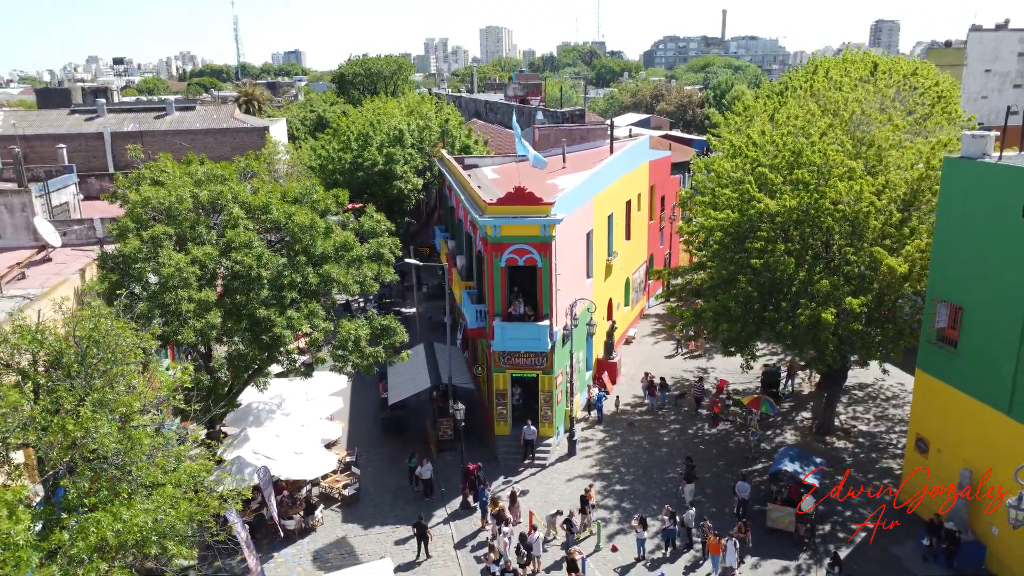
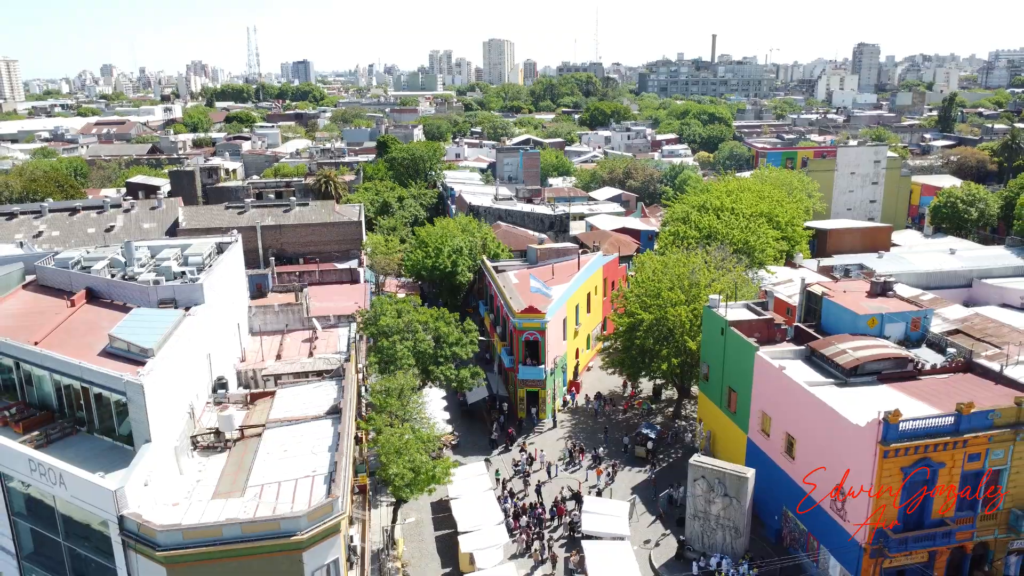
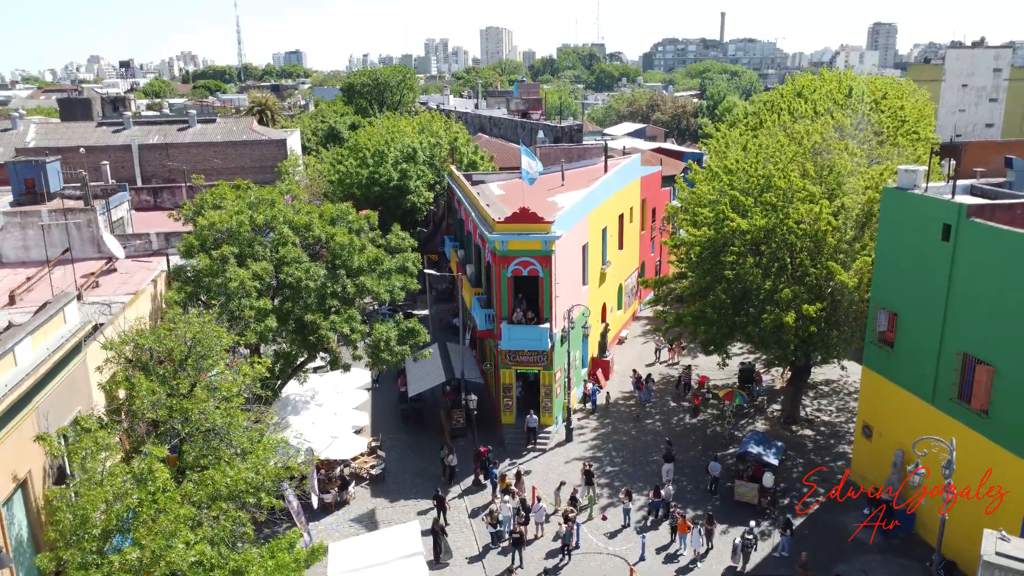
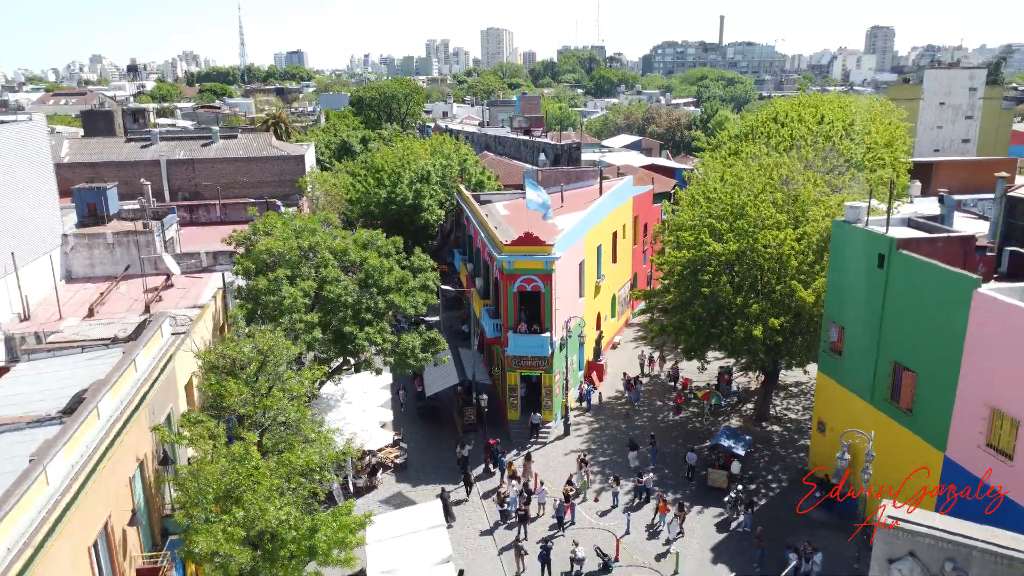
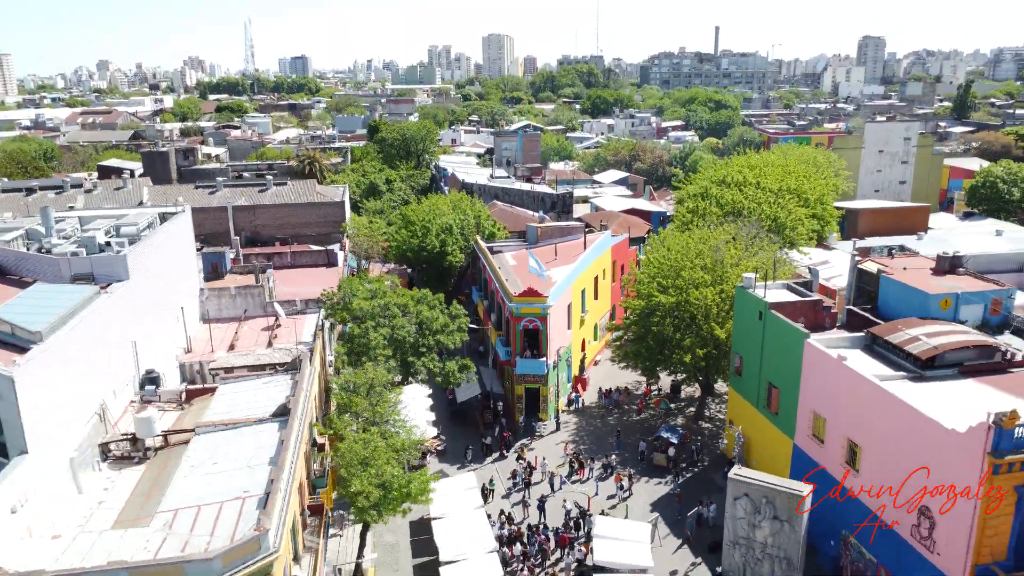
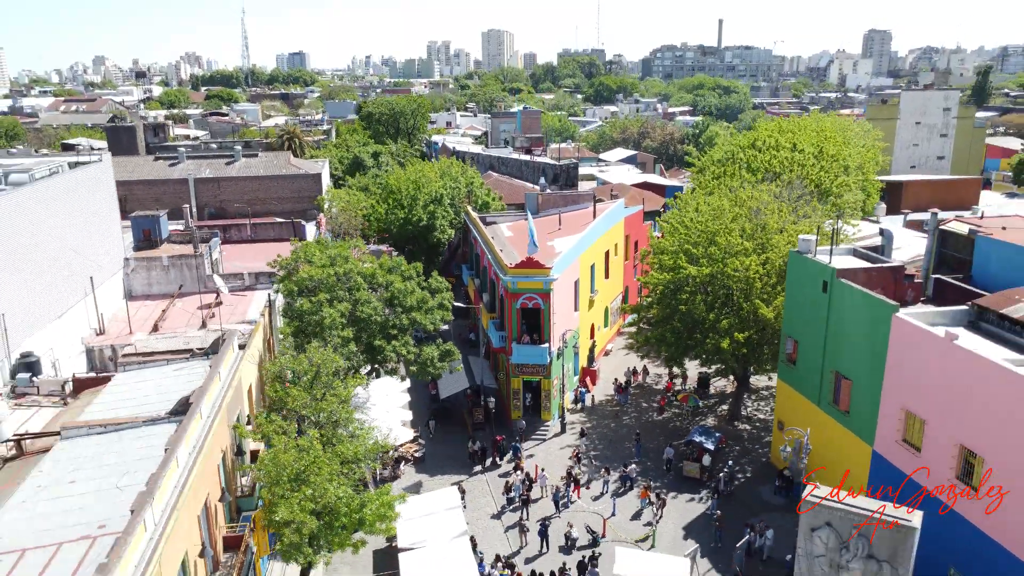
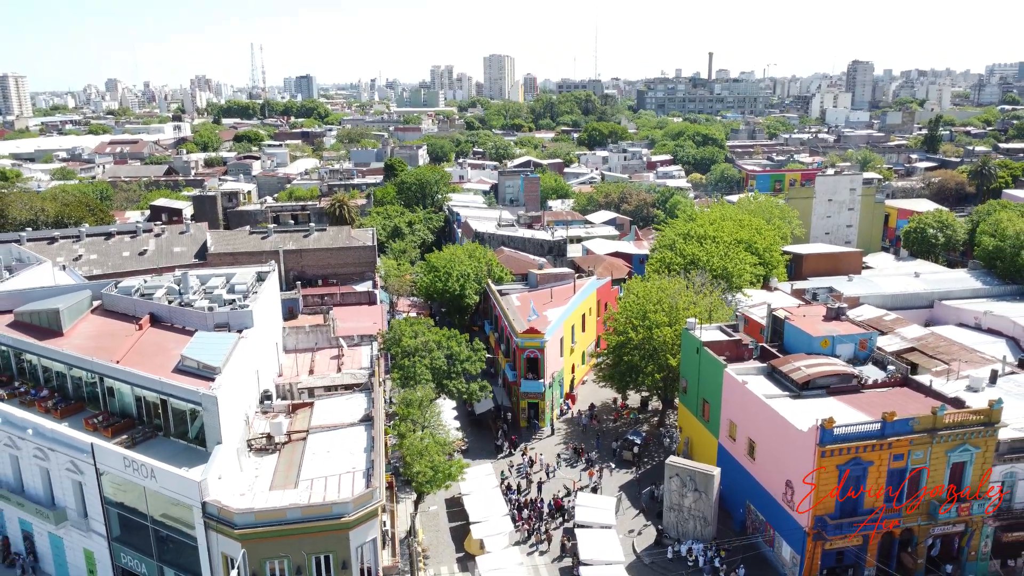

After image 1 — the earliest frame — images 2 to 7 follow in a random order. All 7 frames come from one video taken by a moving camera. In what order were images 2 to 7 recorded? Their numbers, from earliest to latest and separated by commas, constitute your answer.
3, 4, 6, 5, 2, 7
